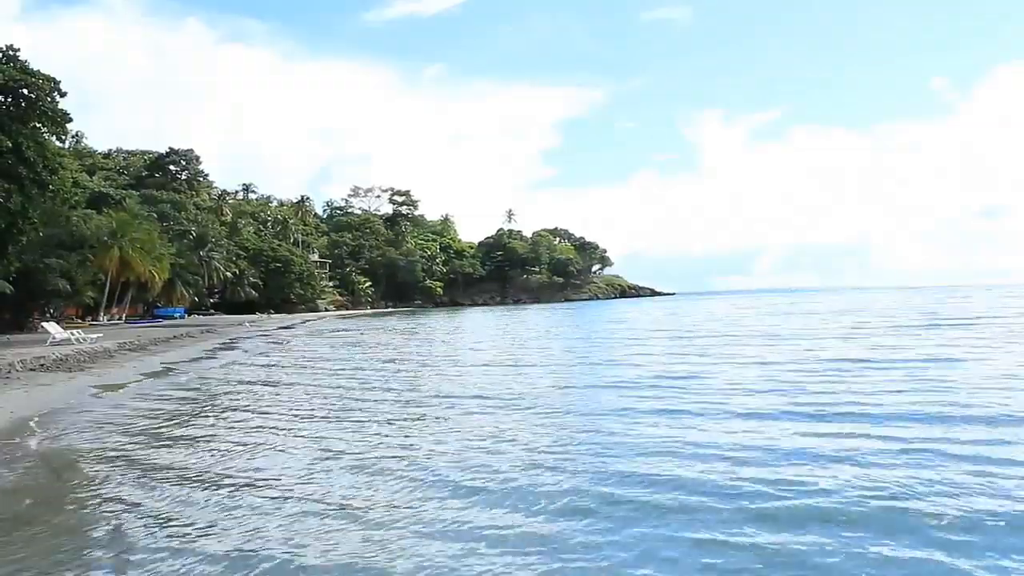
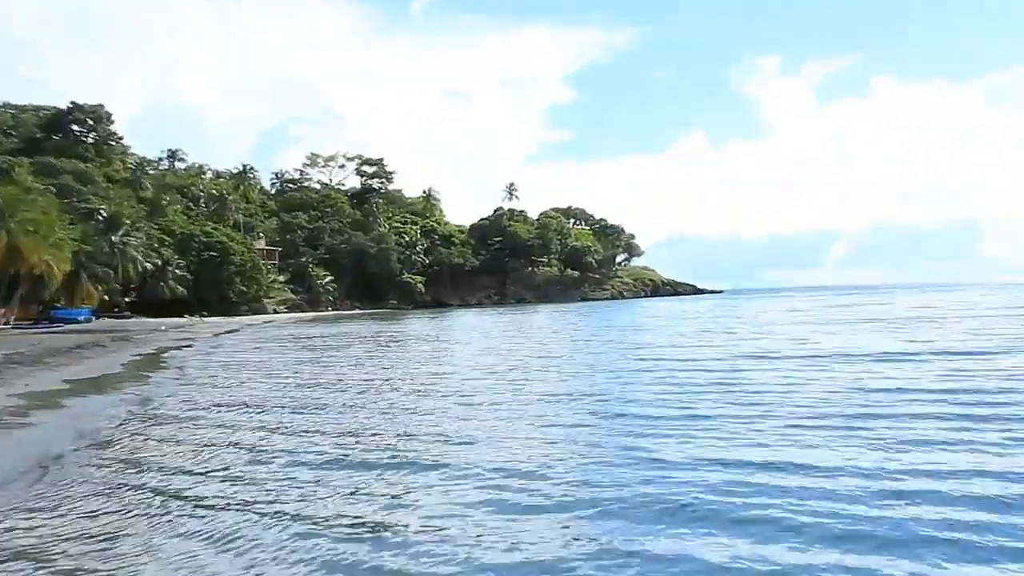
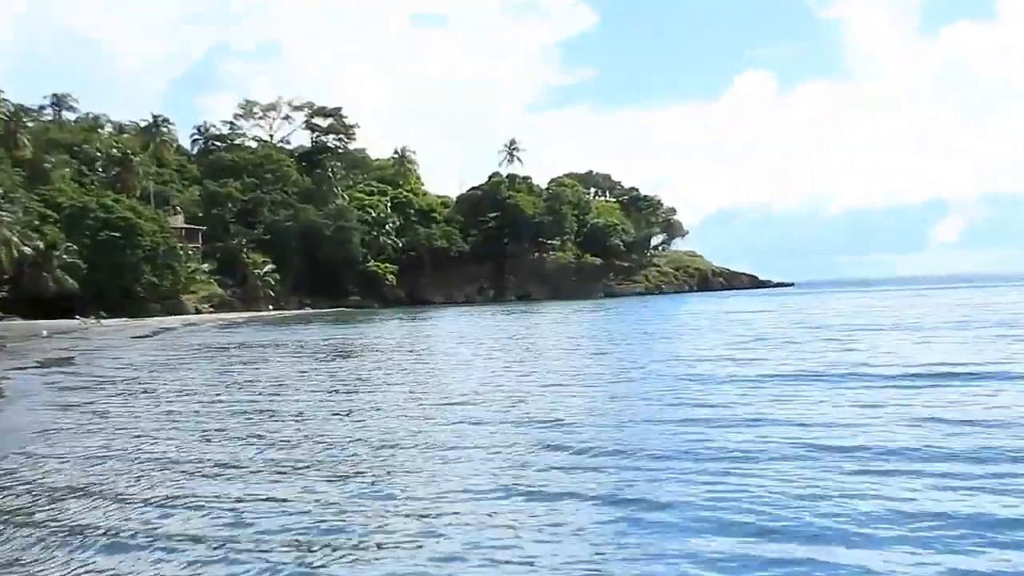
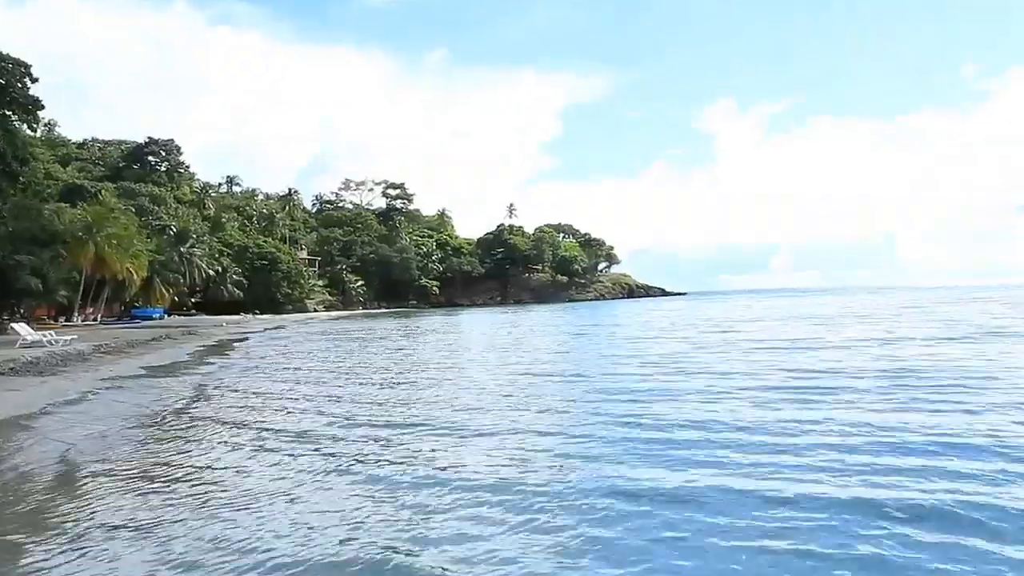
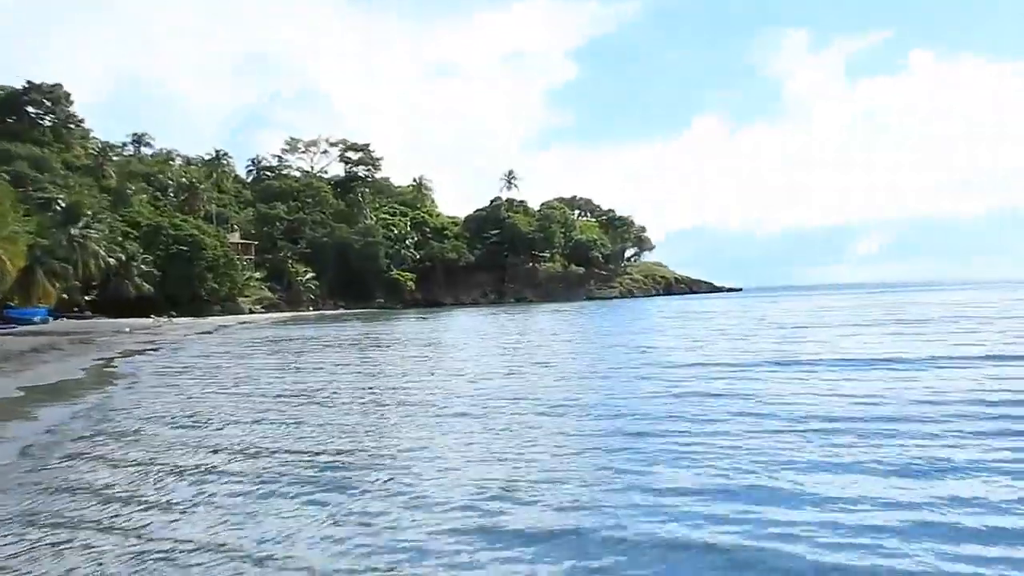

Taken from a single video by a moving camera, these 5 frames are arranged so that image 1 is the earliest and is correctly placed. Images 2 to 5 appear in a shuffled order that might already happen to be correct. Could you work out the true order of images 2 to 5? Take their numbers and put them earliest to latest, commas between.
4, 2, 5, 3
